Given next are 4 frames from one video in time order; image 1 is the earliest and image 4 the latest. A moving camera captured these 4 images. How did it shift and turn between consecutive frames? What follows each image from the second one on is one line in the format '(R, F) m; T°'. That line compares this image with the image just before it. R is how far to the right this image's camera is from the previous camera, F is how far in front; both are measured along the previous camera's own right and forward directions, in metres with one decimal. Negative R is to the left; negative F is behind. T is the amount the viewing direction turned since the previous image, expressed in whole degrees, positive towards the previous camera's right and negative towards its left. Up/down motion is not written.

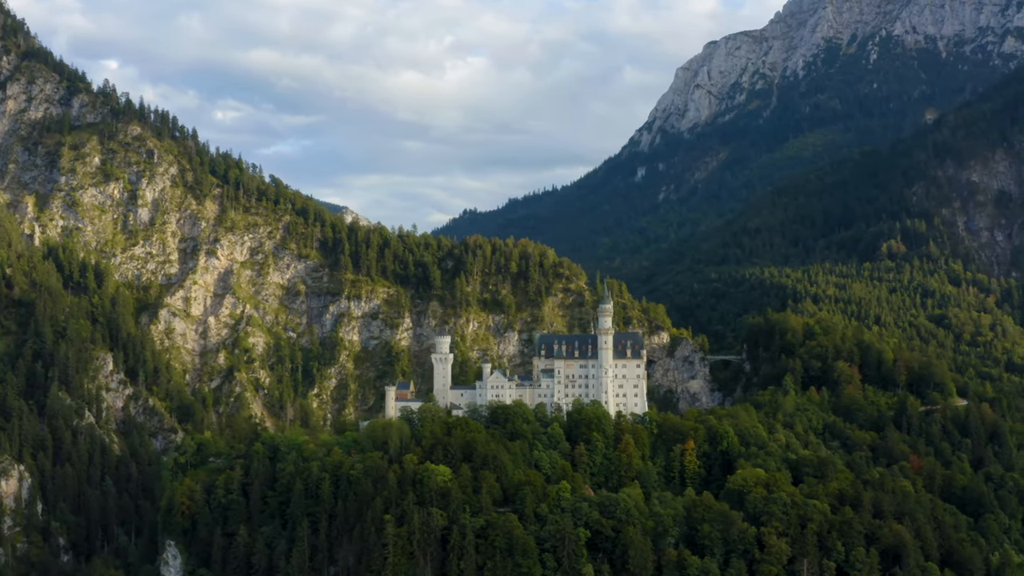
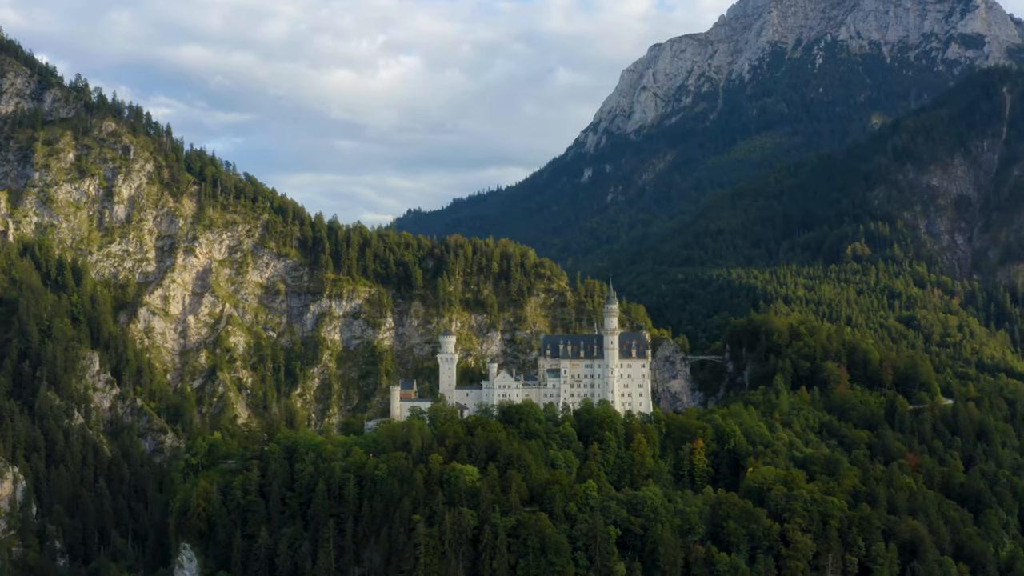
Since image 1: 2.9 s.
(-8.2, -0.1) m; +3°
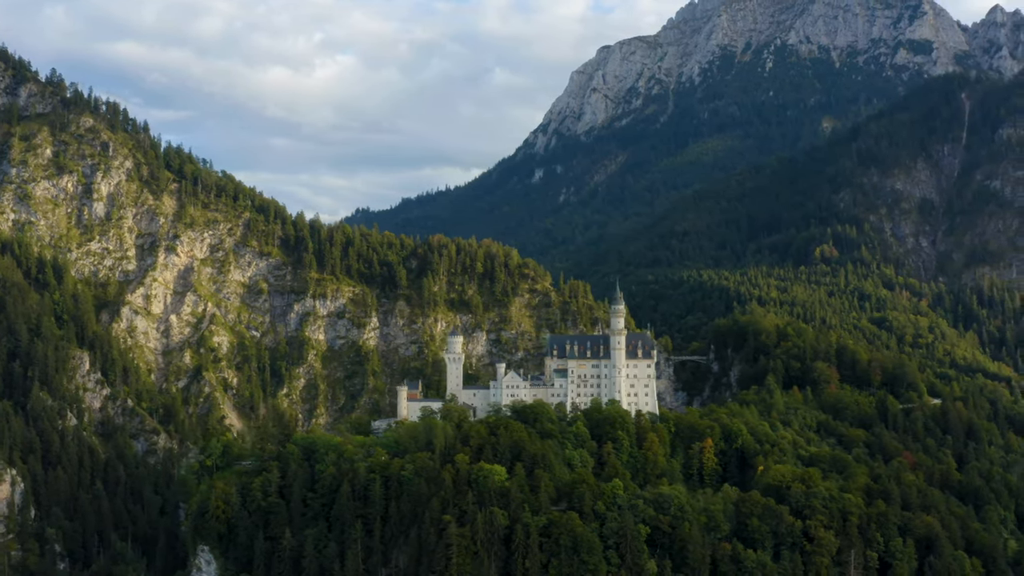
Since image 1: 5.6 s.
(-7.9, -0.2) m; +3°
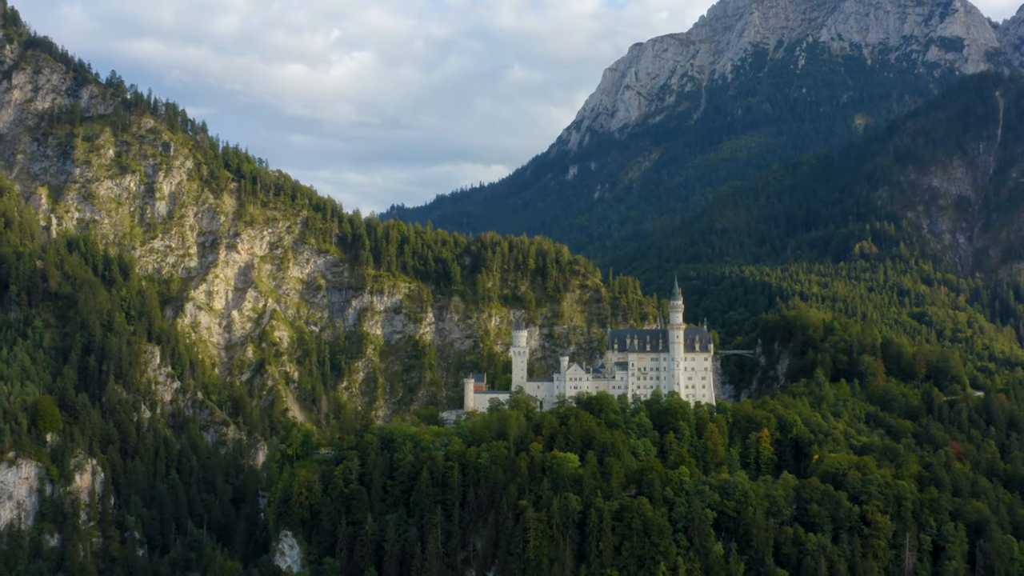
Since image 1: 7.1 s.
(-4.3, -6.2) m; -1°
